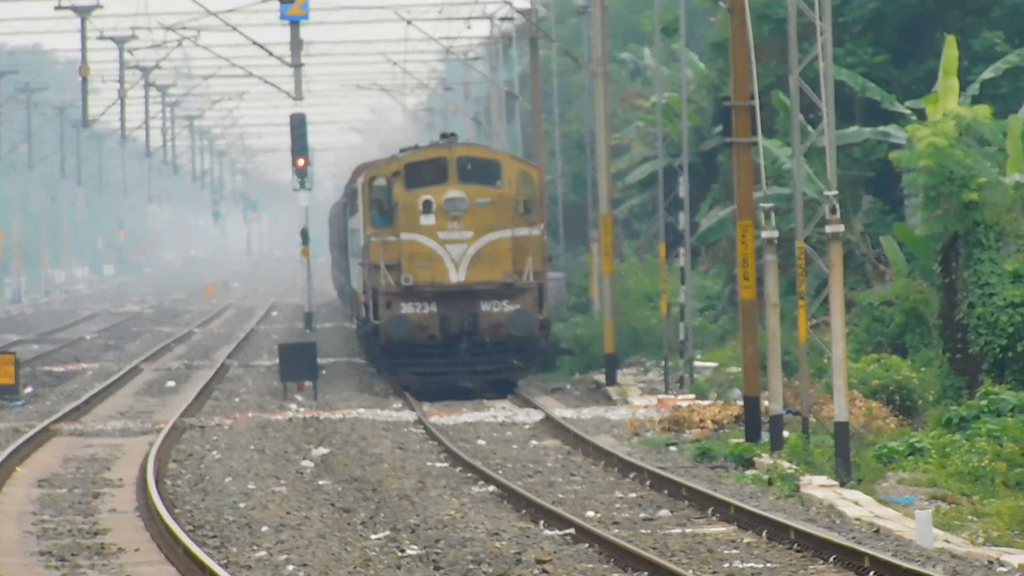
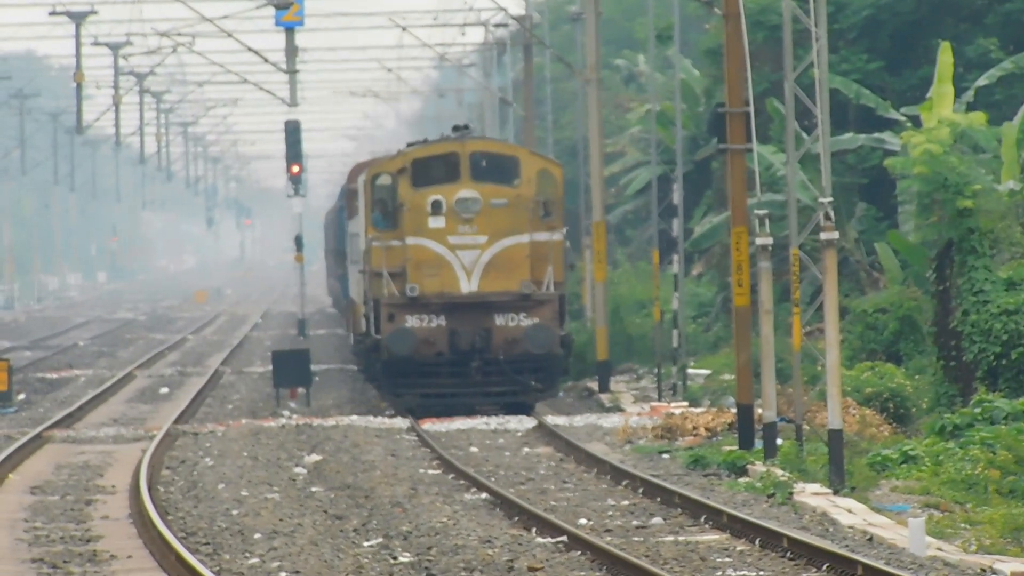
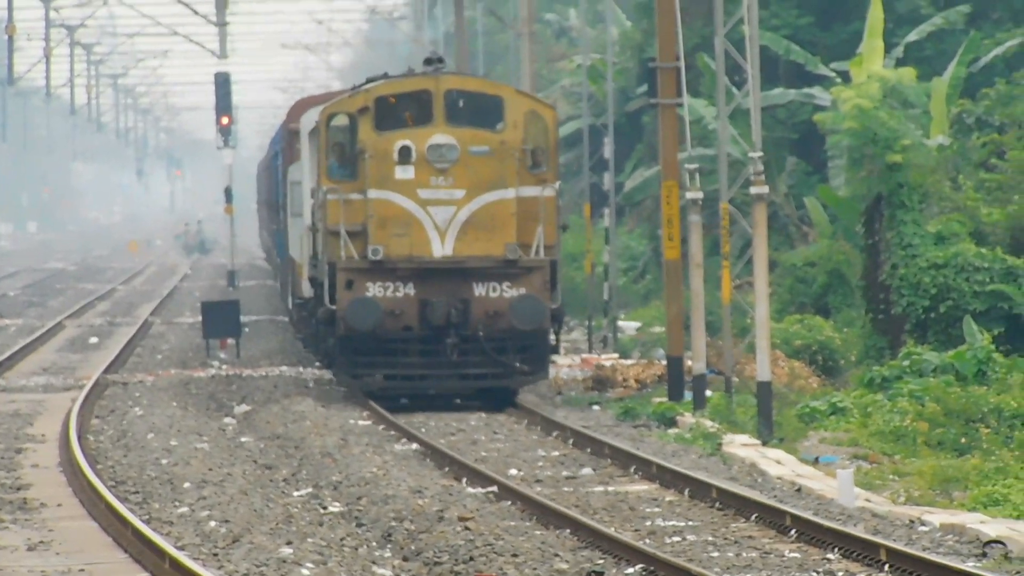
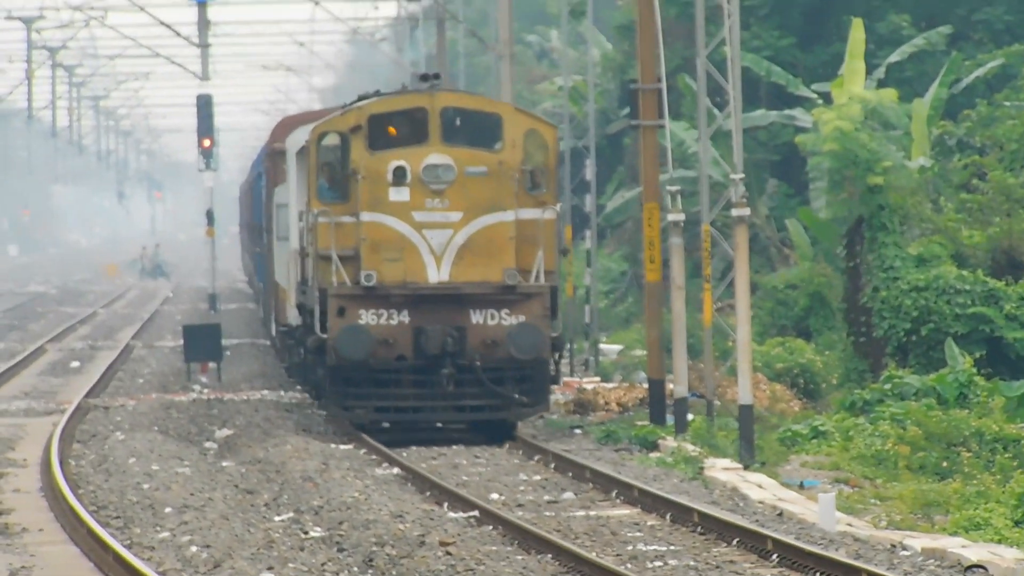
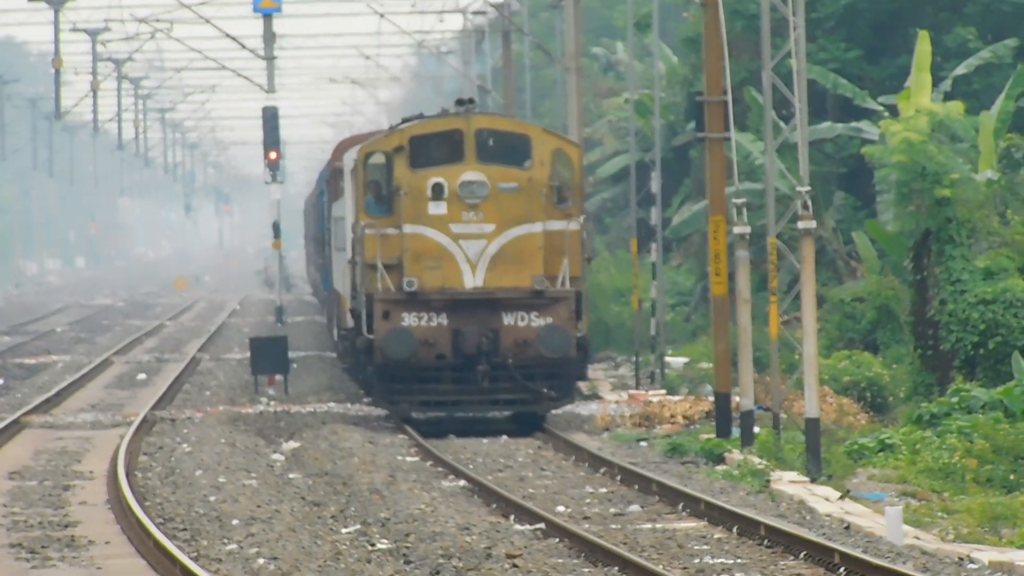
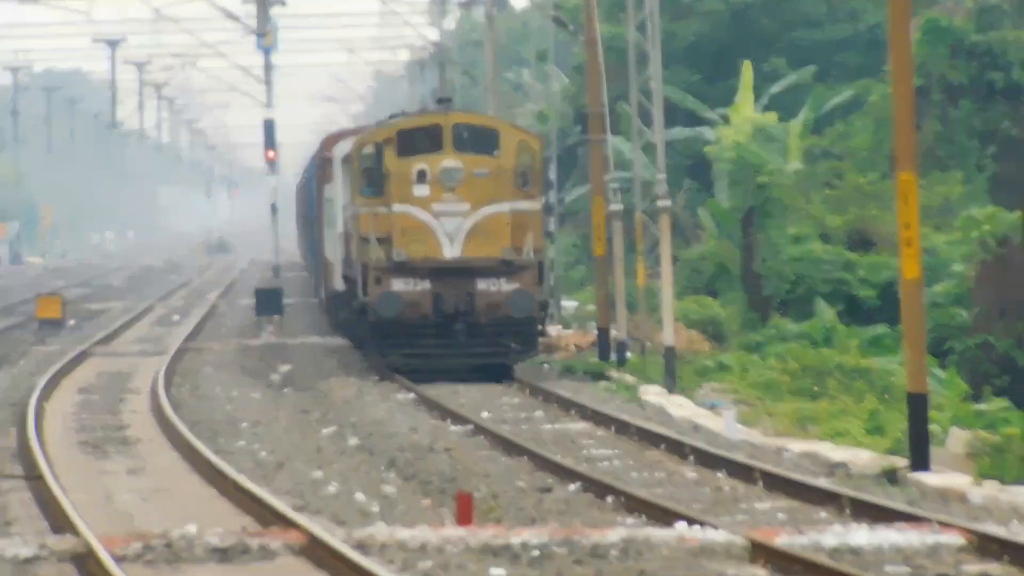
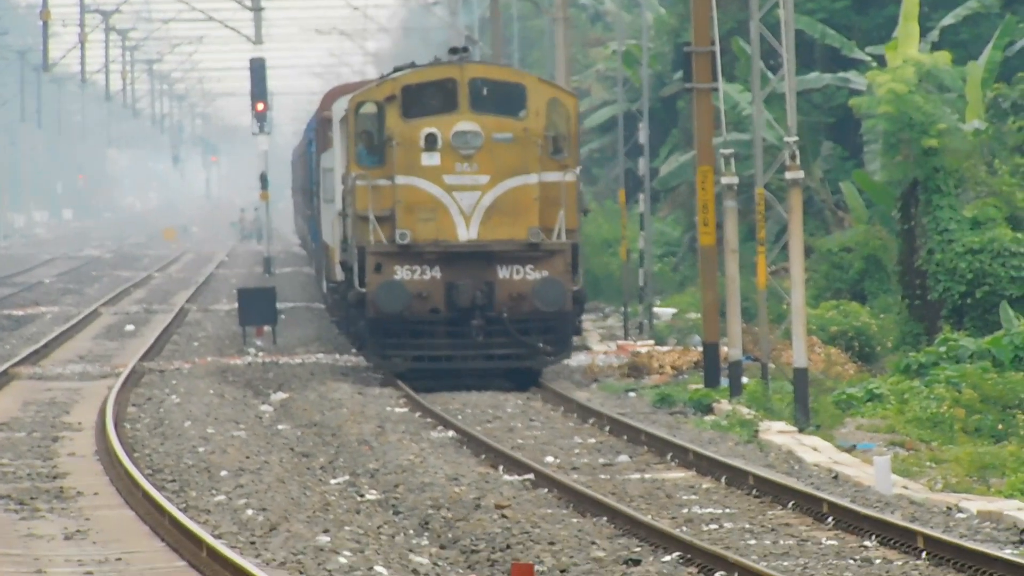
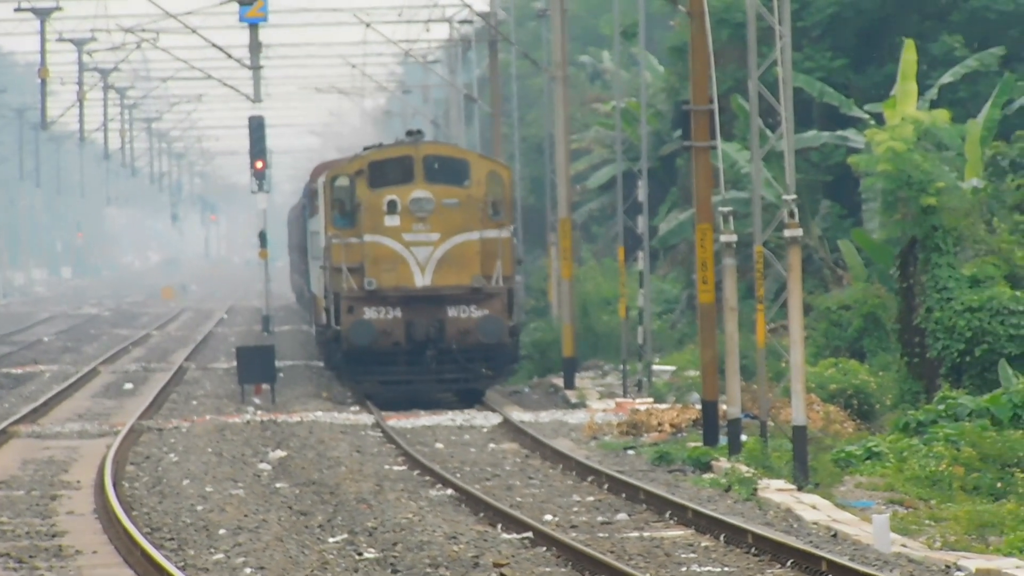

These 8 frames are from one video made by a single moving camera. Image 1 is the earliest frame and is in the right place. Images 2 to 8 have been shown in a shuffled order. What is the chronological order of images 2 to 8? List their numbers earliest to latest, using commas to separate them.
8, 2, 5, 7, 3, 4, 6
